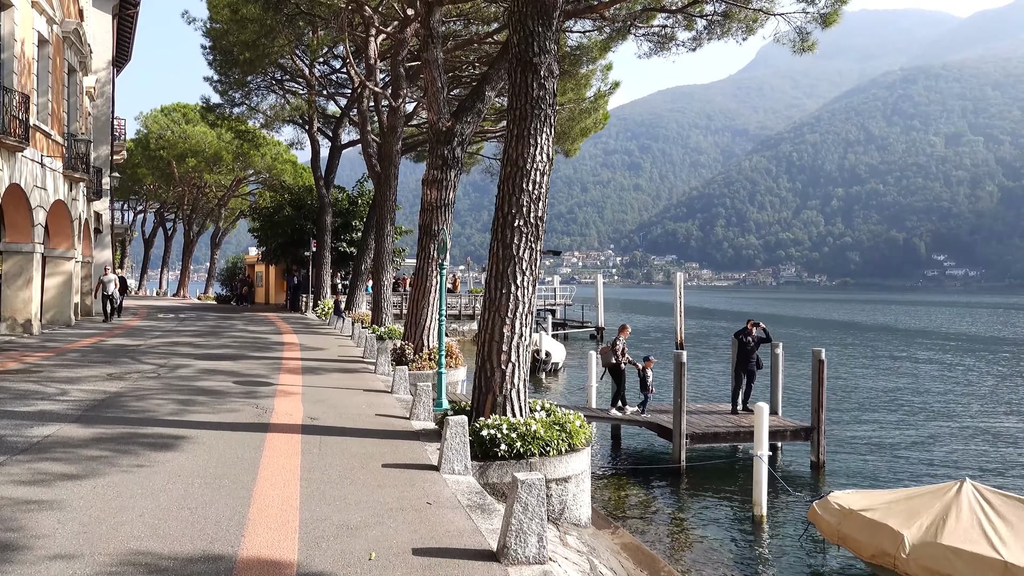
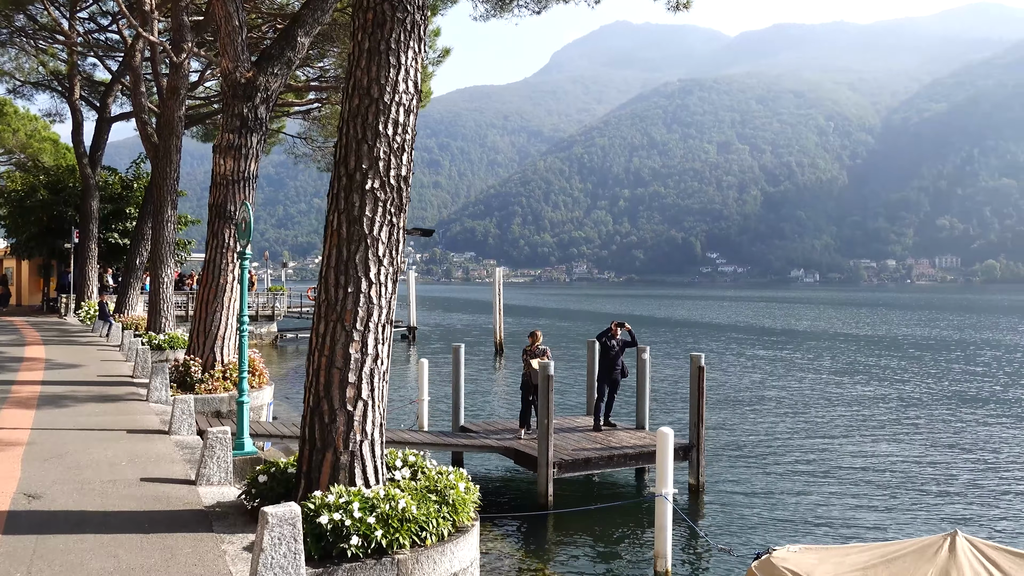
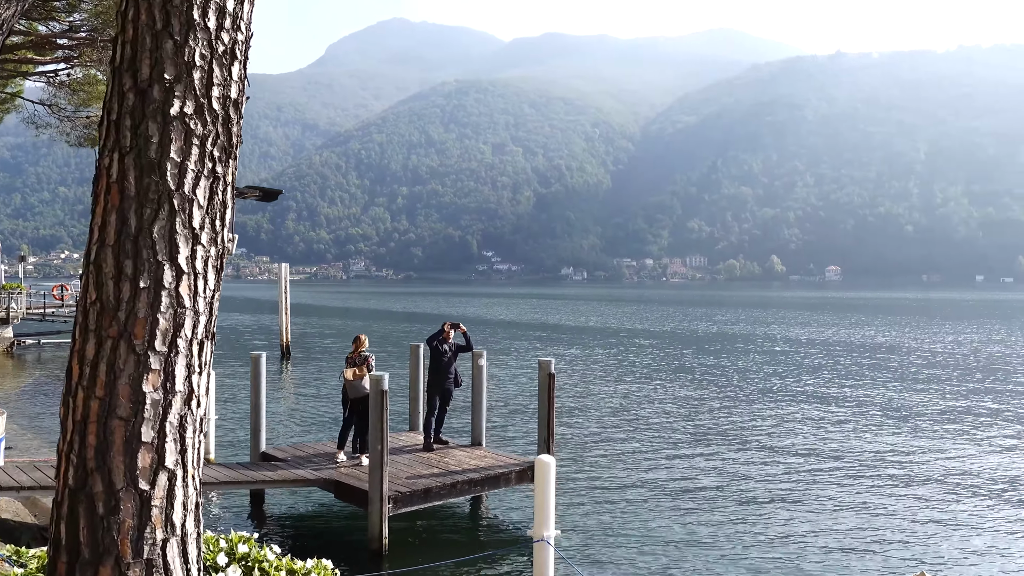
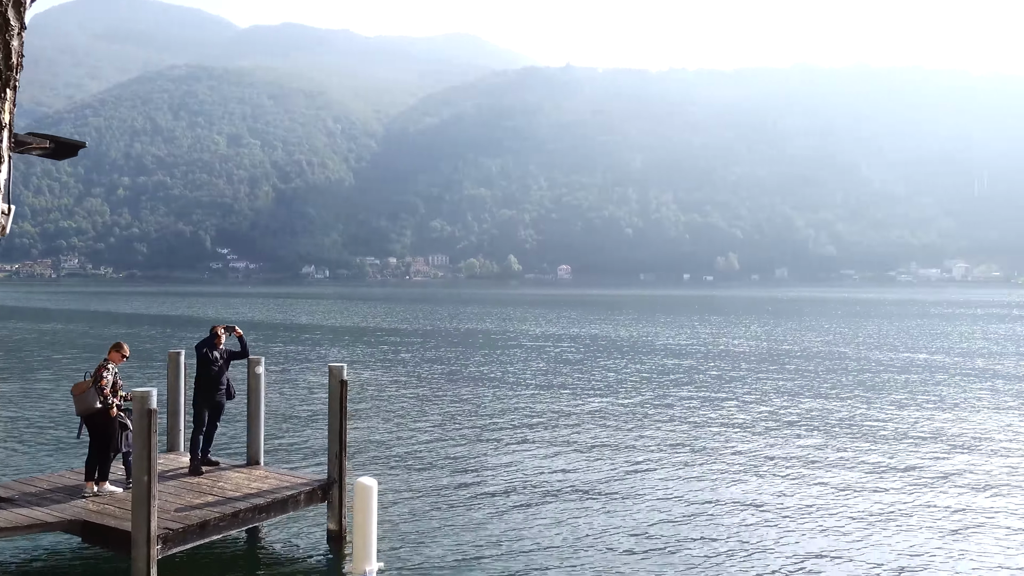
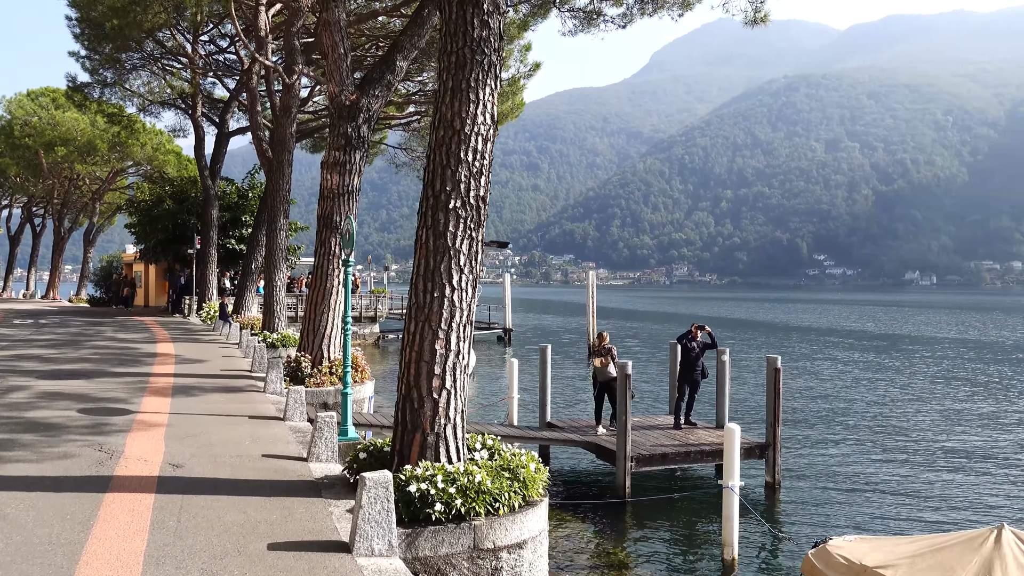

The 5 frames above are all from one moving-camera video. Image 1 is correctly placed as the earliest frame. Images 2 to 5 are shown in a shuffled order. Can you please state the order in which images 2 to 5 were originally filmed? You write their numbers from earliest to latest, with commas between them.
5, 2, 3, 4
